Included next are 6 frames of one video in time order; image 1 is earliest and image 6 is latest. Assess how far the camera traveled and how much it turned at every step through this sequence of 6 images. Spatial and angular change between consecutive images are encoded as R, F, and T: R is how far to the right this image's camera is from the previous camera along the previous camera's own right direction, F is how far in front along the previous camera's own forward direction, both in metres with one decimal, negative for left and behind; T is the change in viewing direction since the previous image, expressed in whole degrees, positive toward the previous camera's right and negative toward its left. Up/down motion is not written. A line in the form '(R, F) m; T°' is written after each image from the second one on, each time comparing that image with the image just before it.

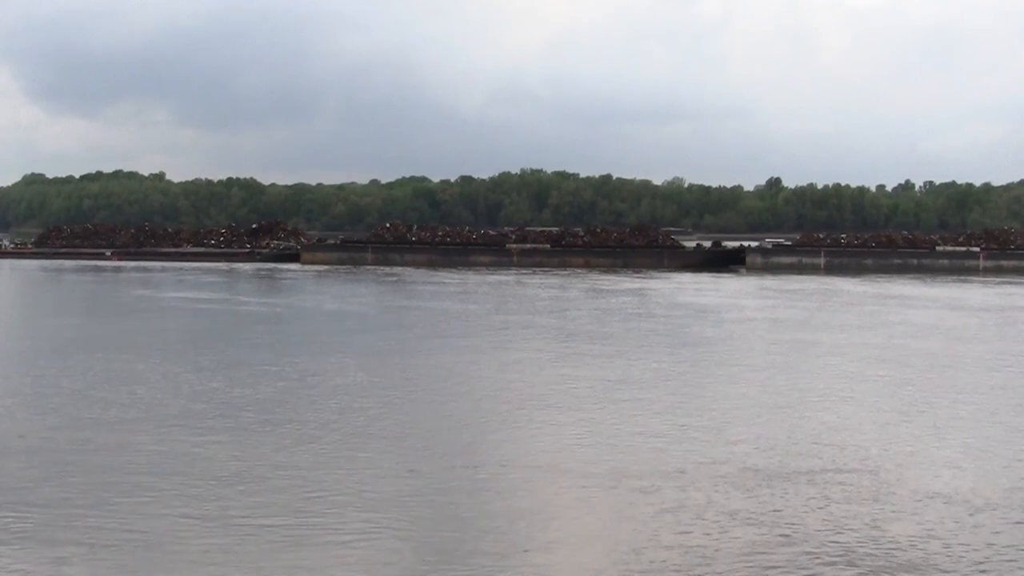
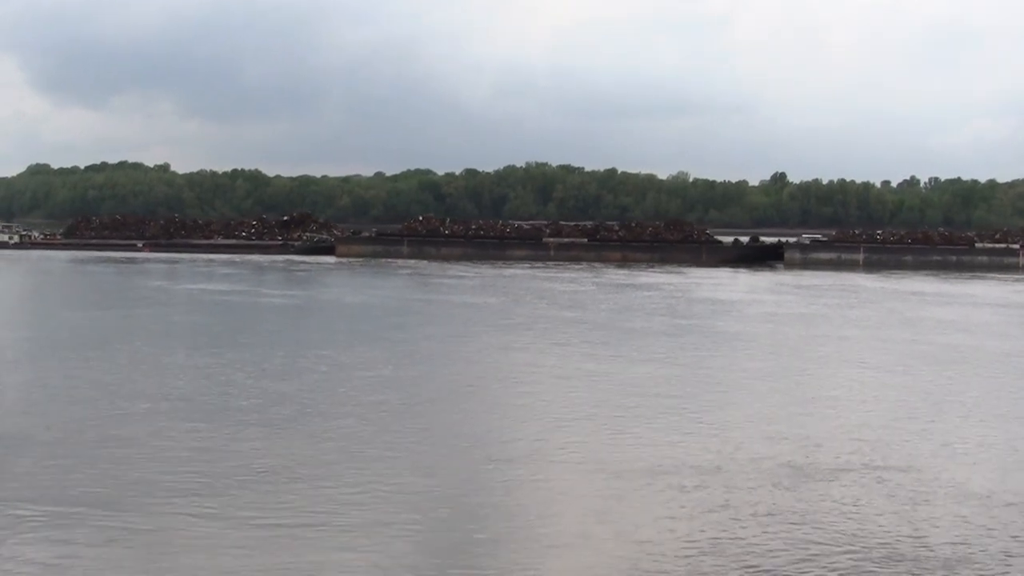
(-0.4, -0.1) m; +2°
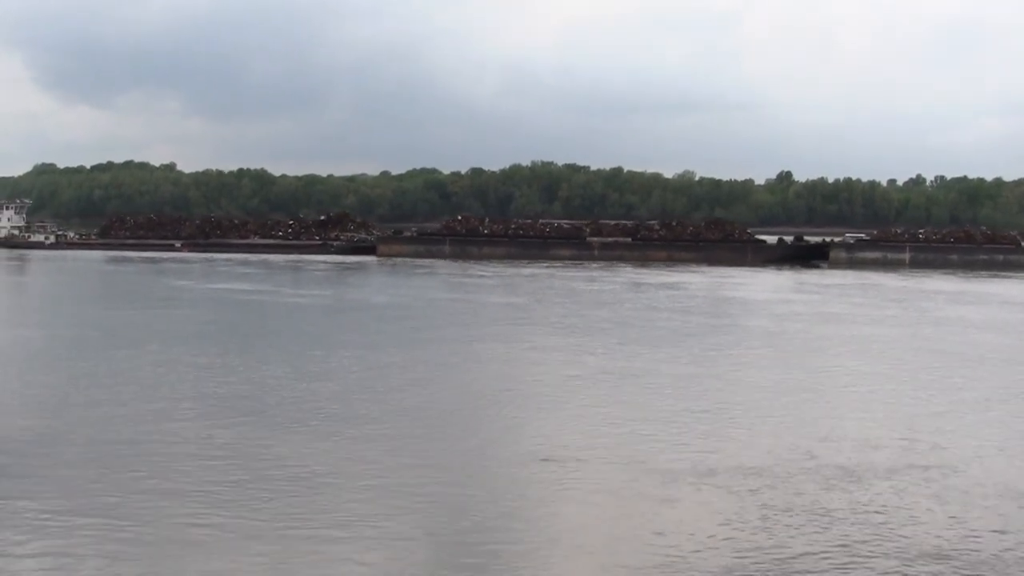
(-0.5, -0.1) m; +2°
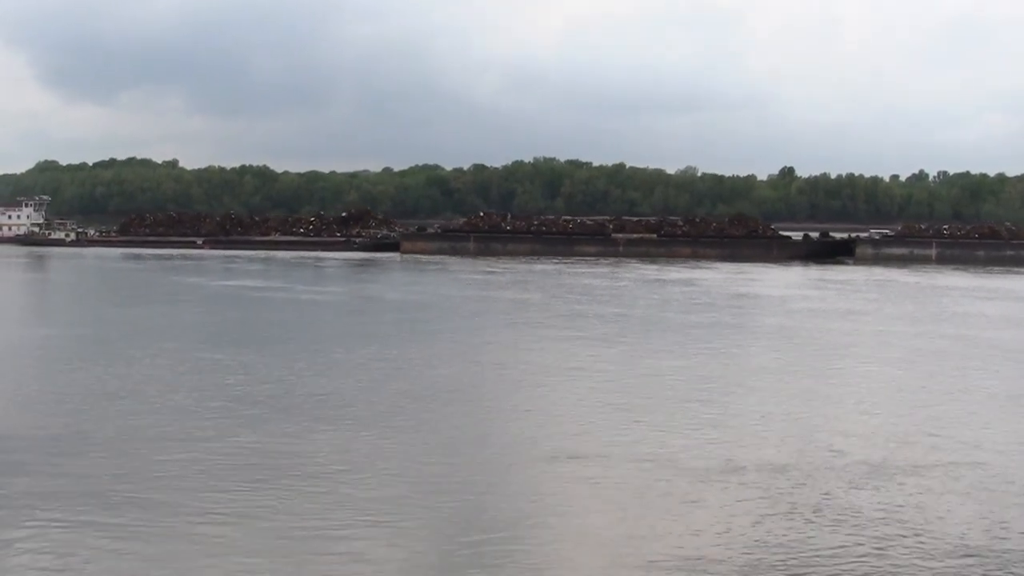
(-0.3, 0.0) m; +1°
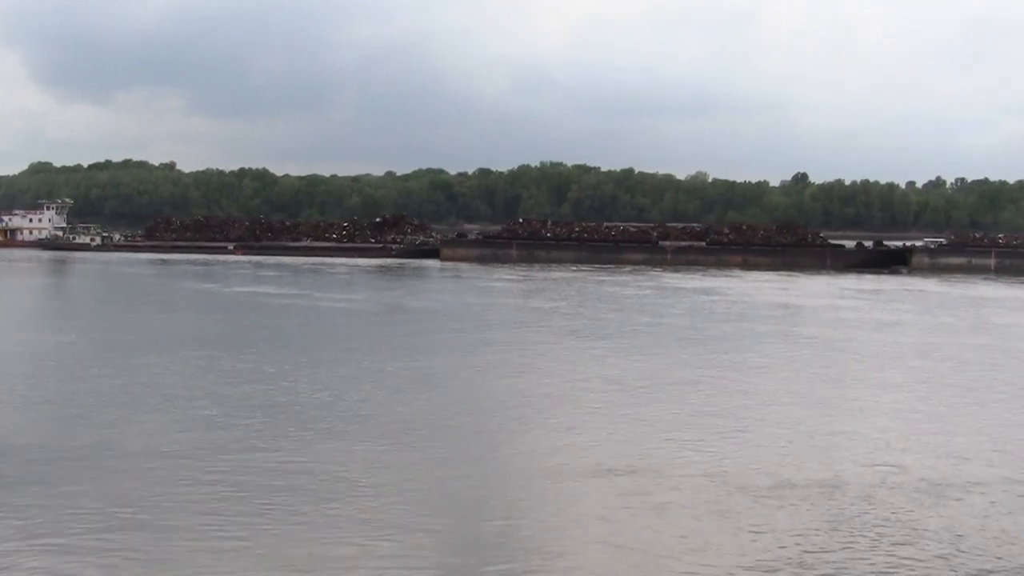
(-0.6, +0.3) m; +2°
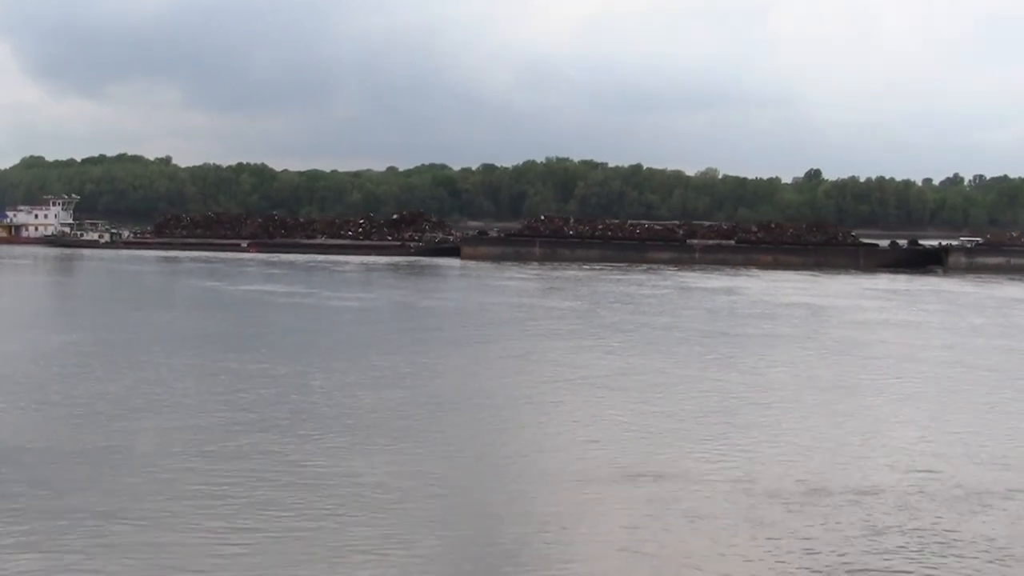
(-0.3, +0.3) m; +1°
